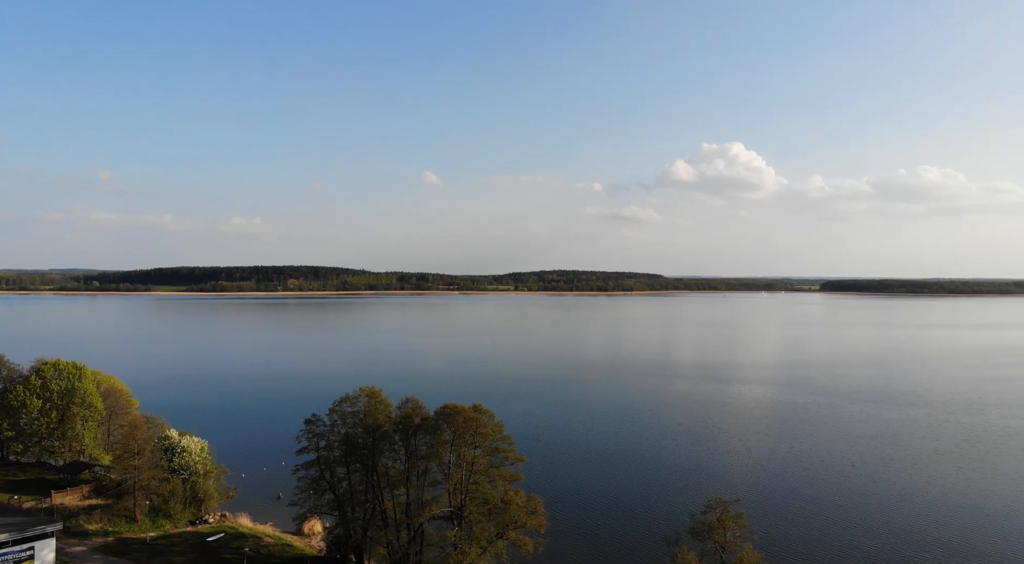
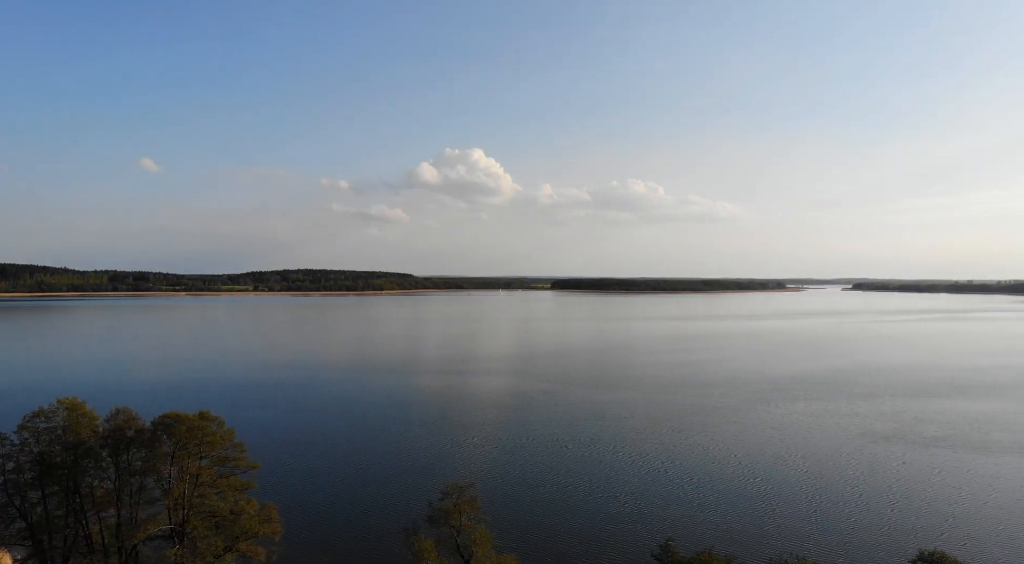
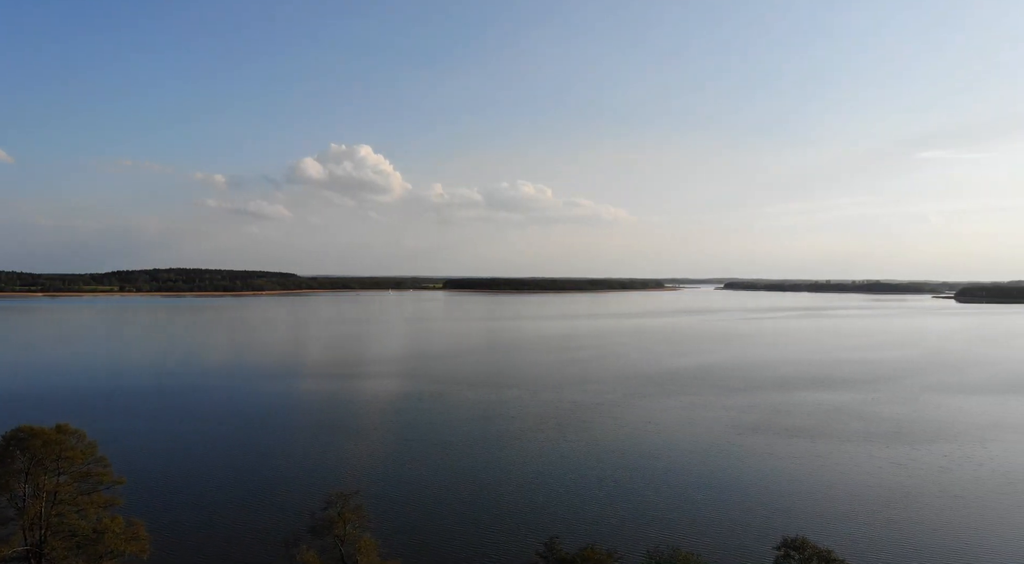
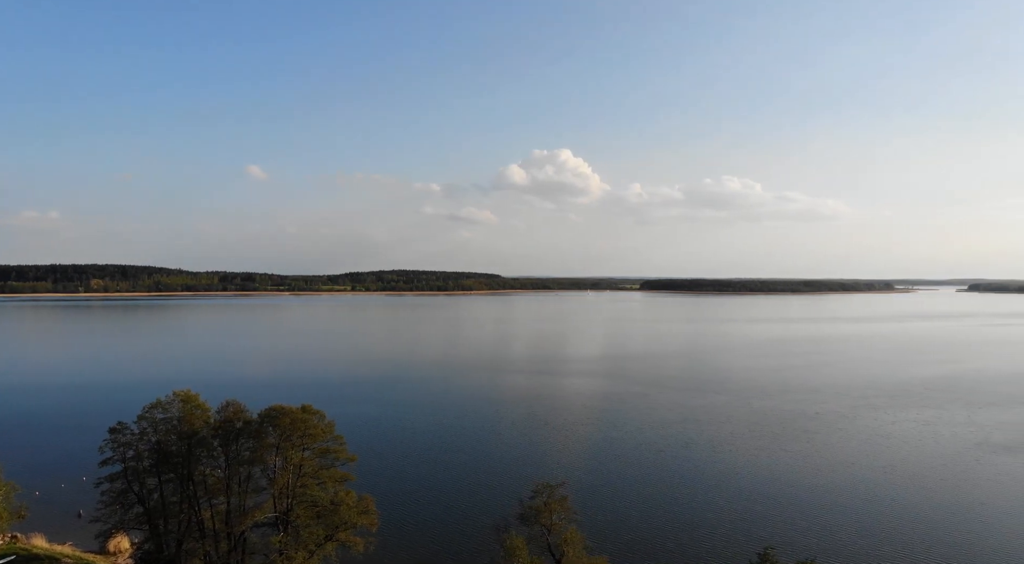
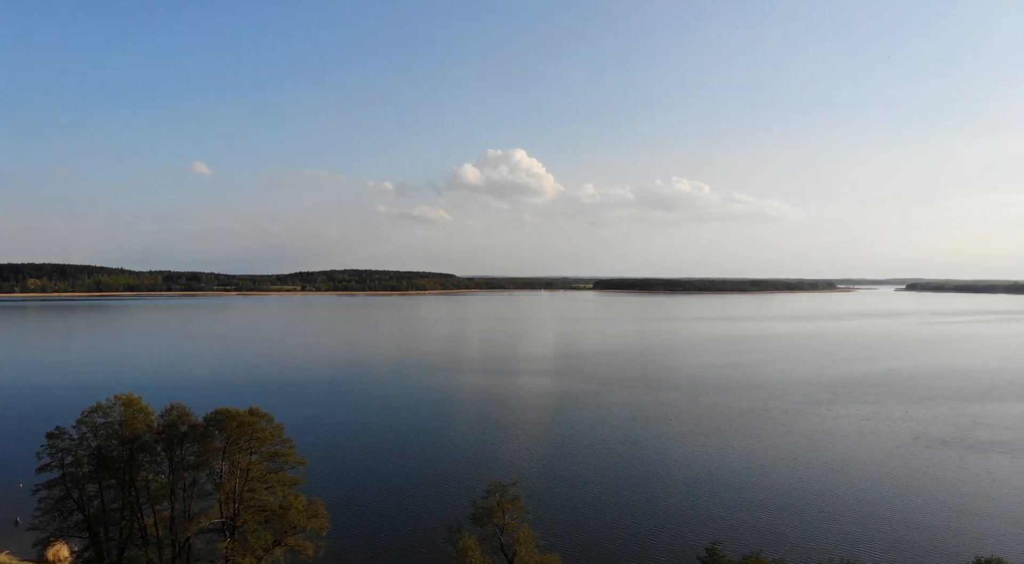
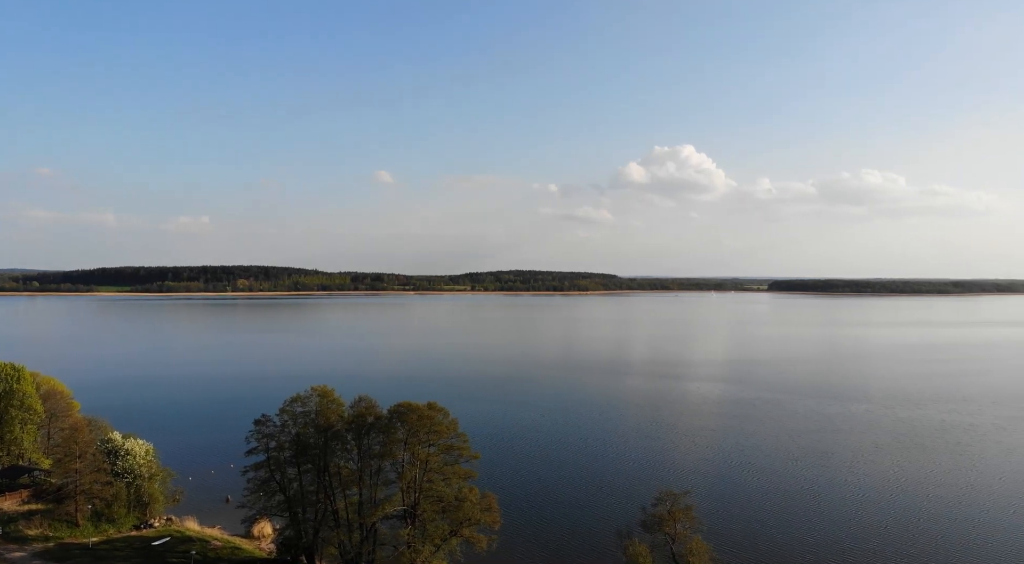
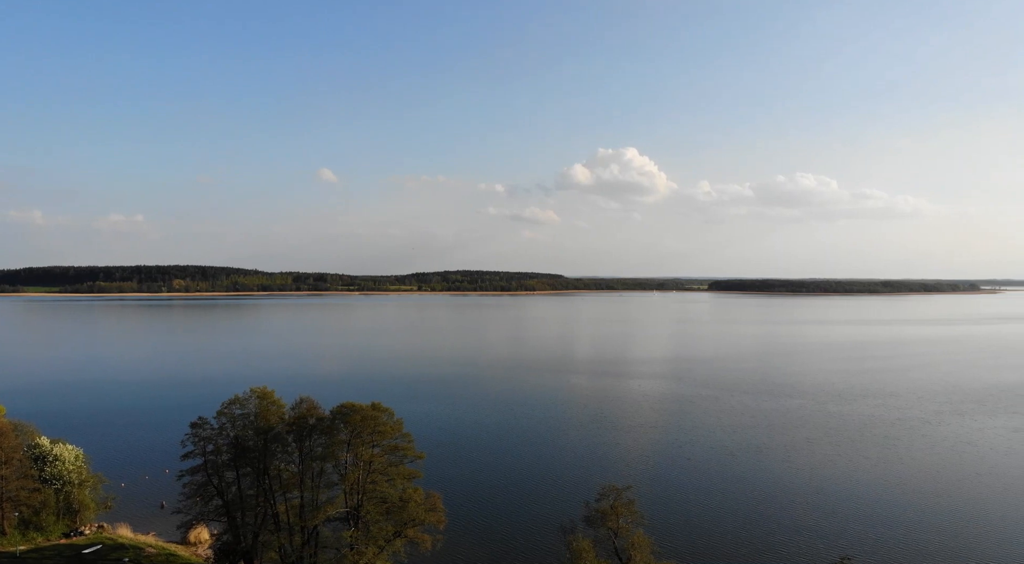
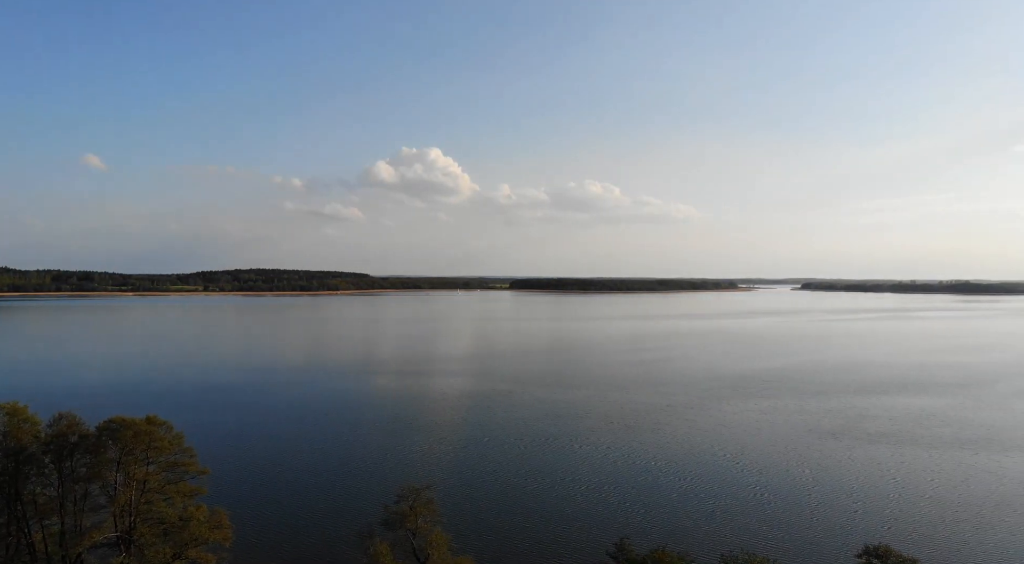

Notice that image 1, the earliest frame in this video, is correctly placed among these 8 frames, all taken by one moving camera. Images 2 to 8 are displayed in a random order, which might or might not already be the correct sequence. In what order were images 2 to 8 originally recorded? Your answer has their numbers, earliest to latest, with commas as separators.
6, 7, 4, 5, 2, 8, 3
